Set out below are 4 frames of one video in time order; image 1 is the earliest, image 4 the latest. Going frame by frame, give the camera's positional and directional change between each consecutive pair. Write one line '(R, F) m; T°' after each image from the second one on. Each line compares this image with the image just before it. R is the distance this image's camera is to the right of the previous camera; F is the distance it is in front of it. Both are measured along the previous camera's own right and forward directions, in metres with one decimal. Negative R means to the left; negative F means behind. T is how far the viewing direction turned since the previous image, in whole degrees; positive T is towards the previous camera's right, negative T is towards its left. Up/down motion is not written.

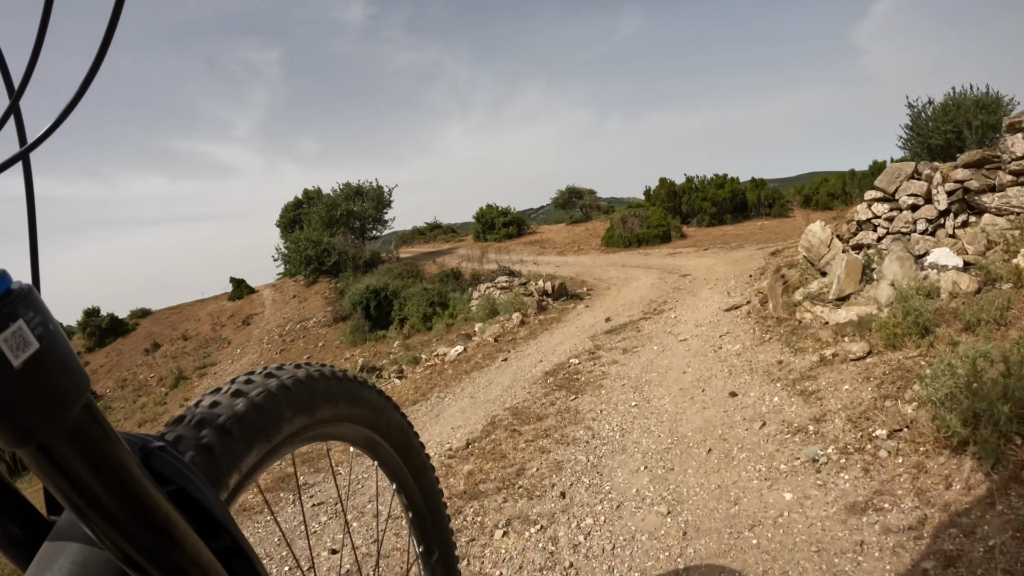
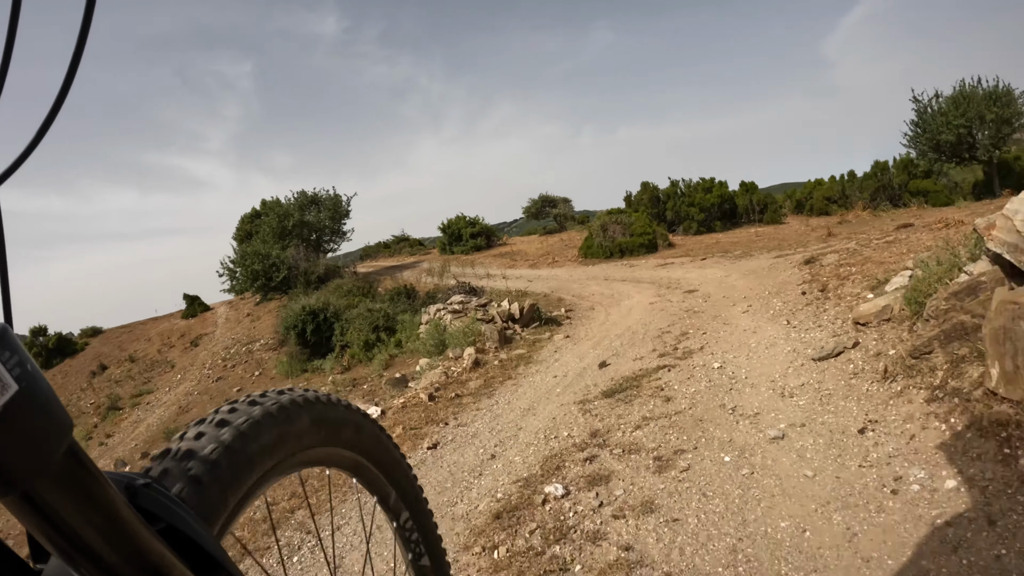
(+0.2, +2.0) m; +3°
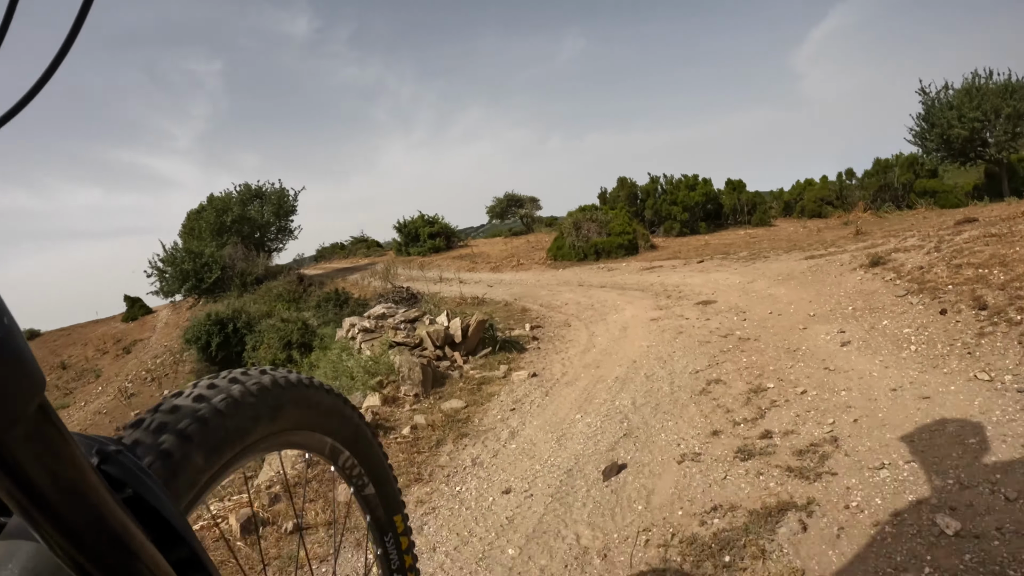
(+0.2, +1.9) m; +4°
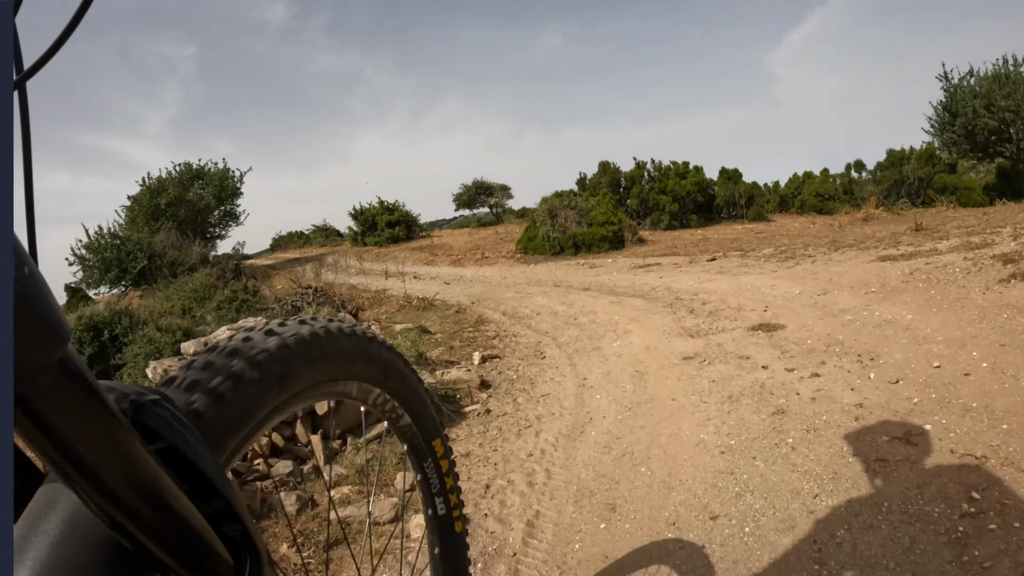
(+0.2, +1.8) m; +3°
